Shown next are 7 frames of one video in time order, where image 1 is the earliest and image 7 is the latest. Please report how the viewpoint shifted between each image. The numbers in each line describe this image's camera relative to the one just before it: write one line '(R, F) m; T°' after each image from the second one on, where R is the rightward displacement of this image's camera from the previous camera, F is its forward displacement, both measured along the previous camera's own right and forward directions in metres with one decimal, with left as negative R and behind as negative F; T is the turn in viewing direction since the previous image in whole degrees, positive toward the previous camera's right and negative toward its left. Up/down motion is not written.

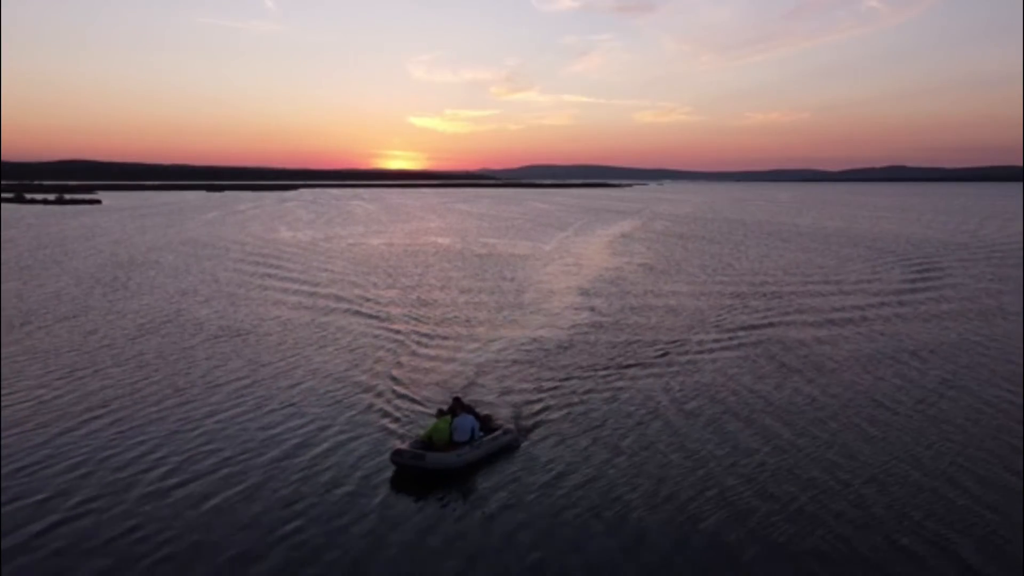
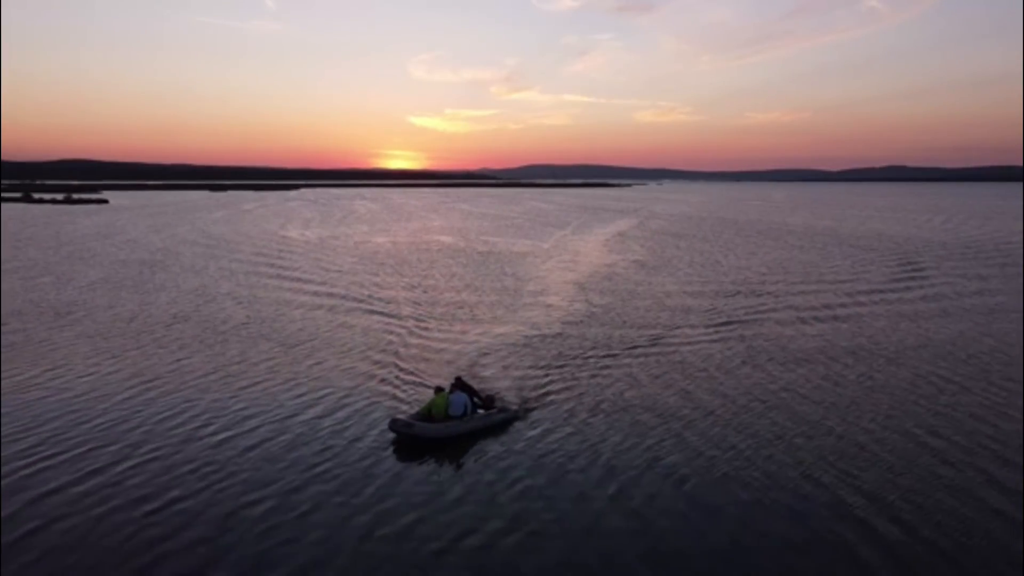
(0.0, -2.4) m; 0°
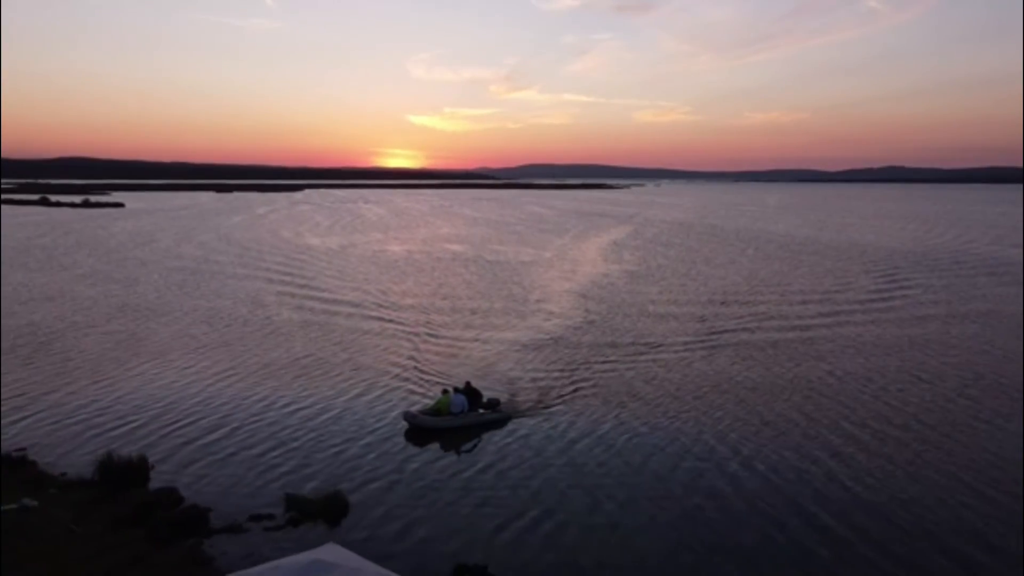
(-0.4, -5.4) m; 0°
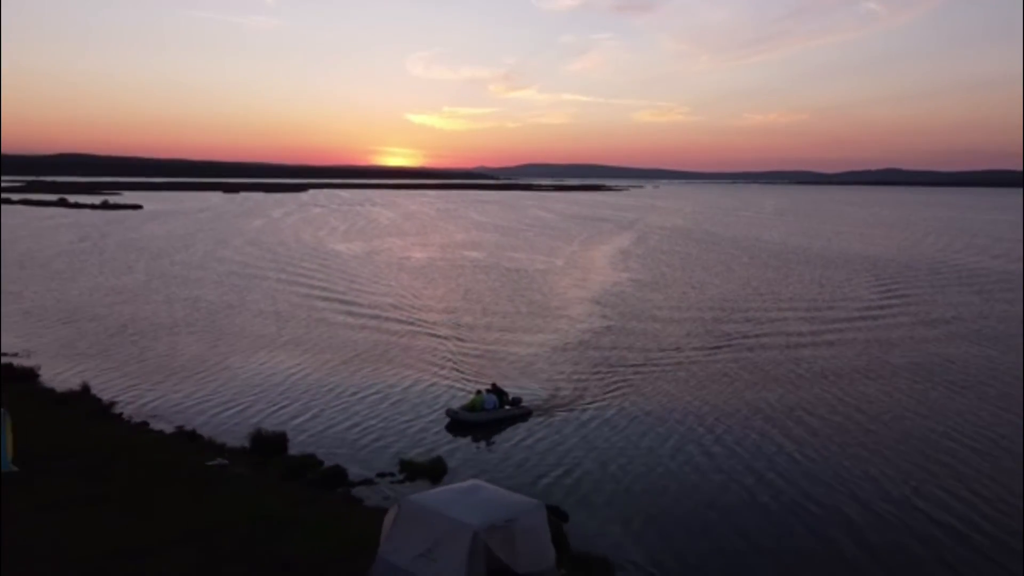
(-1.3, -4.9) m; 0°
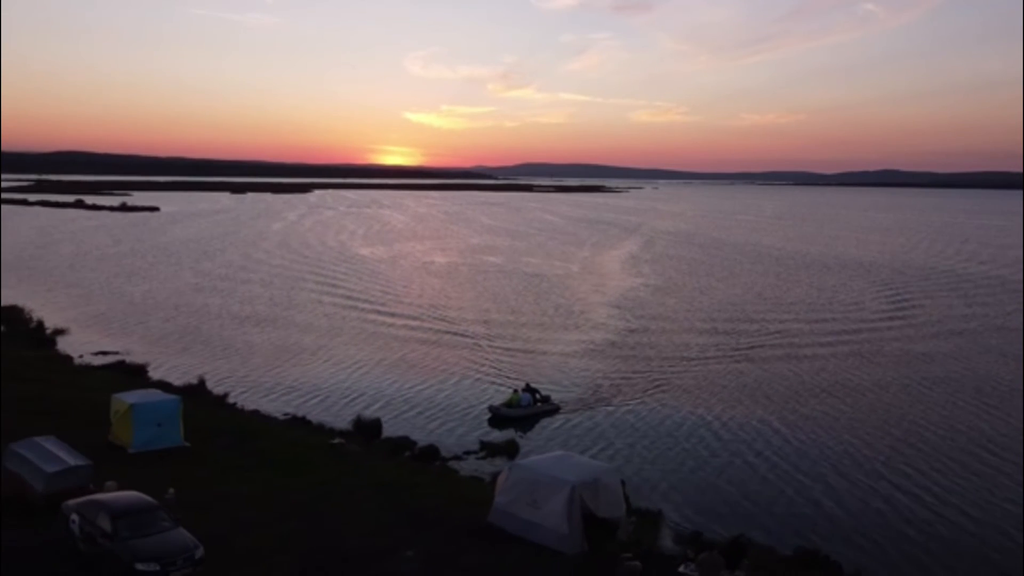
(-1.7, -4.1) m; 0°
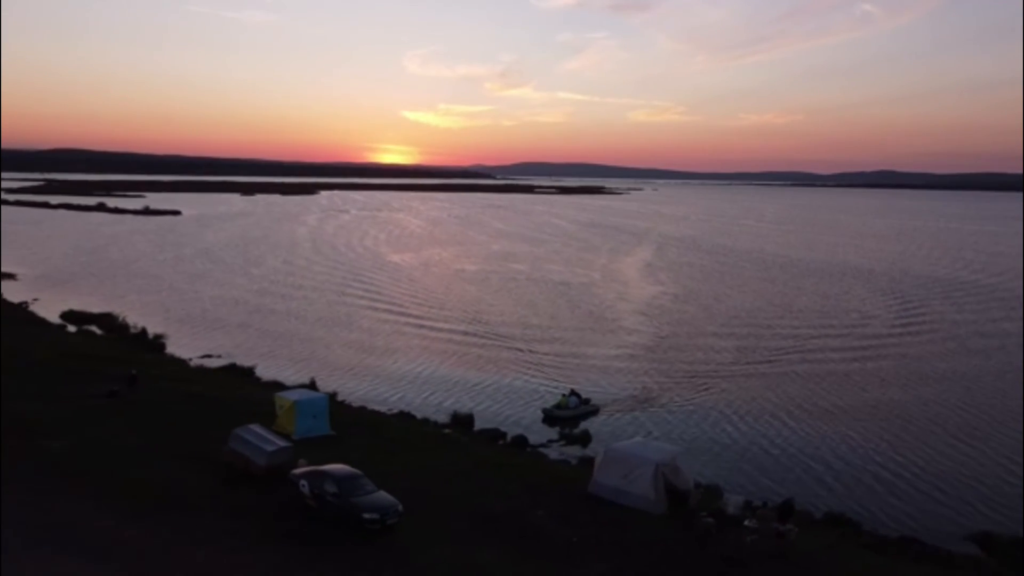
(-2.6, -4.9) m; 0°
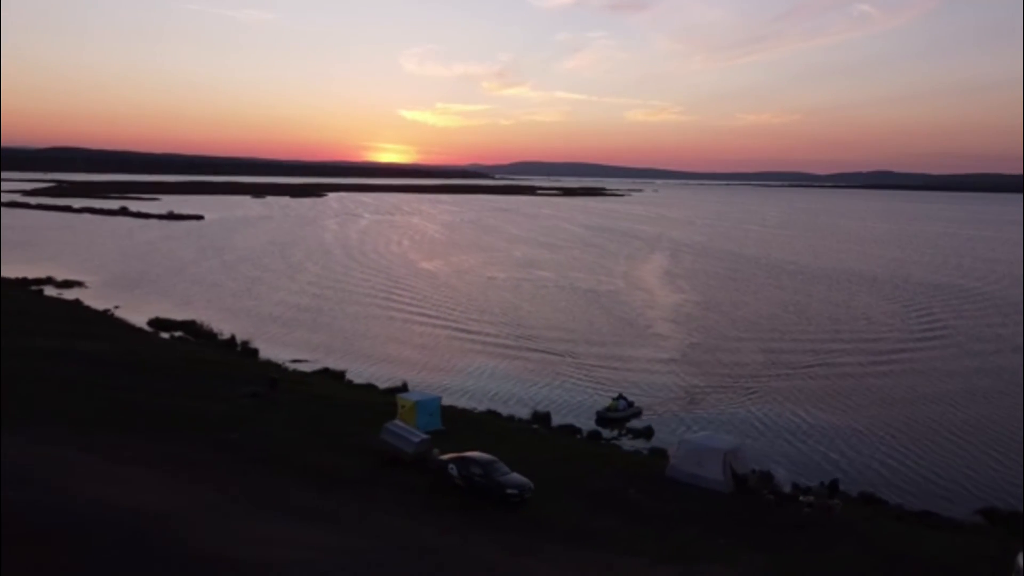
(-3.1, -4.8) m; 0°
